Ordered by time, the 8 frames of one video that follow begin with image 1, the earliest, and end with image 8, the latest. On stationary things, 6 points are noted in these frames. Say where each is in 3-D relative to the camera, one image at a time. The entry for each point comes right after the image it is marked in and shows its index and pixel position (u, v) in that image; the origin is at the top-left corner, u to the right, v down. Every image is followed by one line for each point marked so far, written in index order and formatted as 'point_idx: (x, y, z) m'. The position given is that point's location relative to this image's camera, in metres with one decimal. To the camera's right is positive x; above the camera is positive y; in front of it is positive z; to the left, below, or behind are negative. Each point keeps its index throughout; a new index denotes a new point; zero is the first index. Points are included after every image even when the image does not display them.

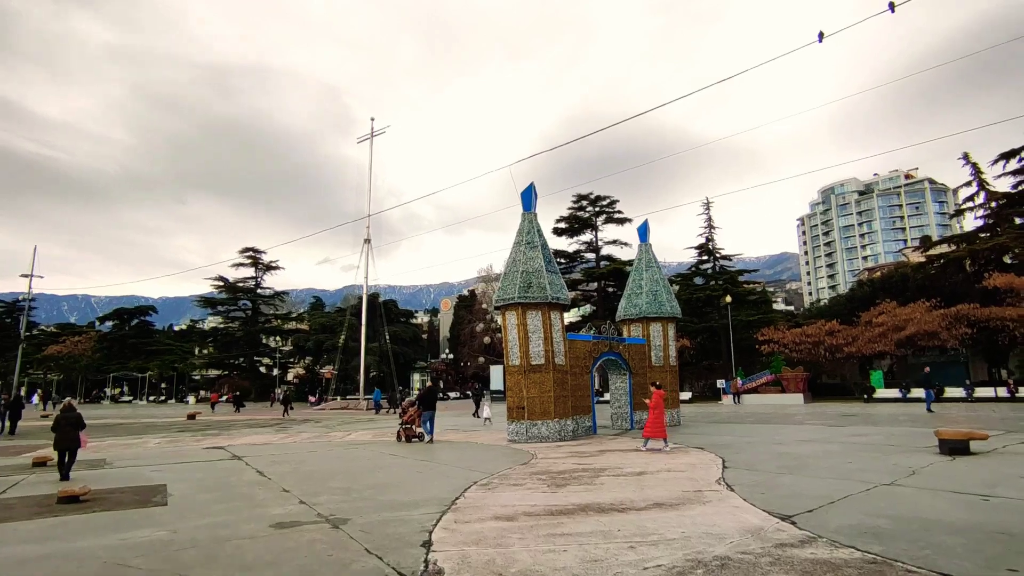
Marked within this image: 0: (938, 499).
0: (+5.5, -2.7, +7.7) m
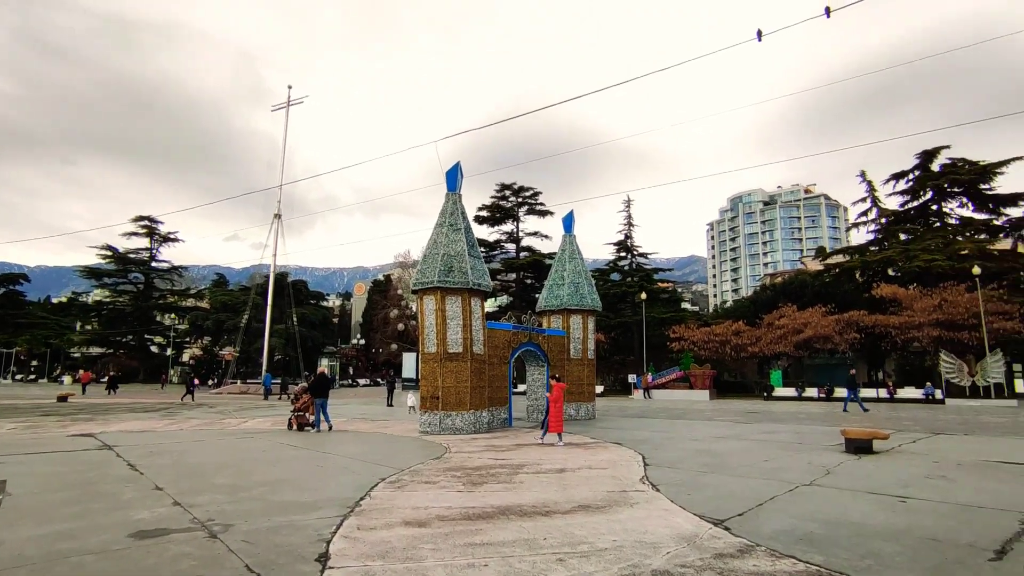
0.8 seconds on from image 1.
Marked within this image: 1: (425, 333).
0: (+4.4, -2.7, +7.7) m
1: (-2.4, -1.3, +16.4) m
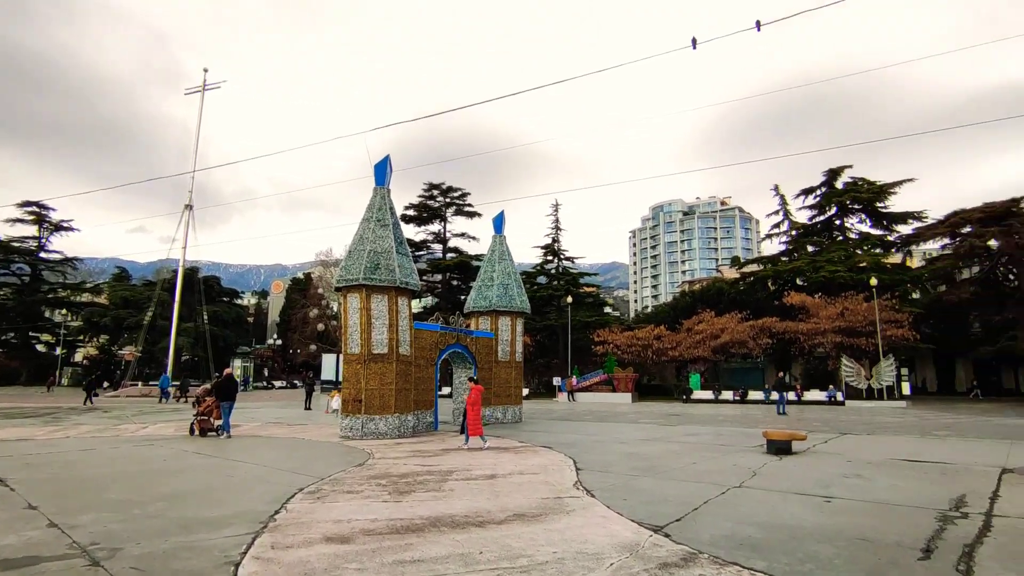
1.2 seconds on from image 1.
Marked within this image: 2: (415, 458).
0: (+3.6, -2.8, +7.7) m
1: (-4.2, -1.2, +15.6) m
2: (-1.8, -3.3, +11.6) m
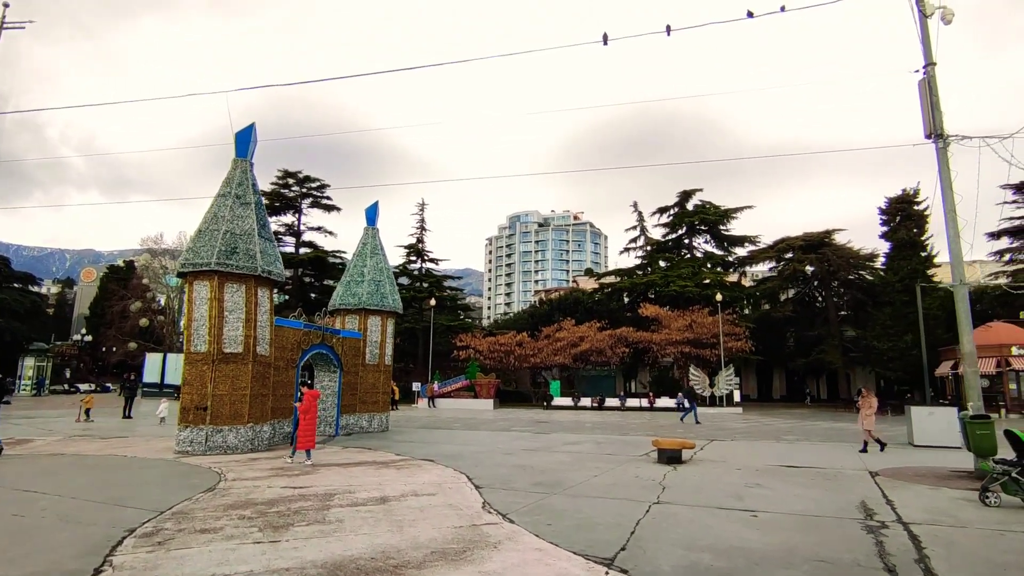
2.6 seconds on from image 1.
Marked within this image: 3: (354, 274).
0: (+2.5, -2.8, +7.2) m
1: (-6.9, -0.9, +13.0) m
2: (-3.7, -3.1, +9.7) m
3: (-5.2, +0.4, +19.6) m
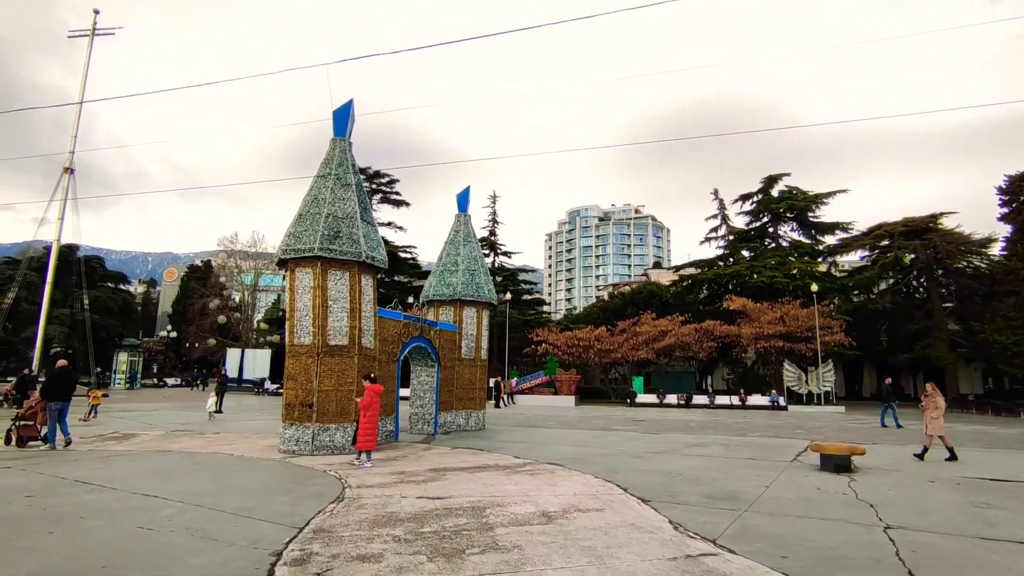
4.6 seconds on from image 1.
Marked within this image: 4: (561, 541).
0: (+4.5, -2.5, +5.5) m
1: (-4.4, -0.6, +12.1) m
2: (-1.4, -2.8, +8.6) m
3: (-2.0, +0.8, +18.6) m
4: (+0.4, -2.4, +5.7) m
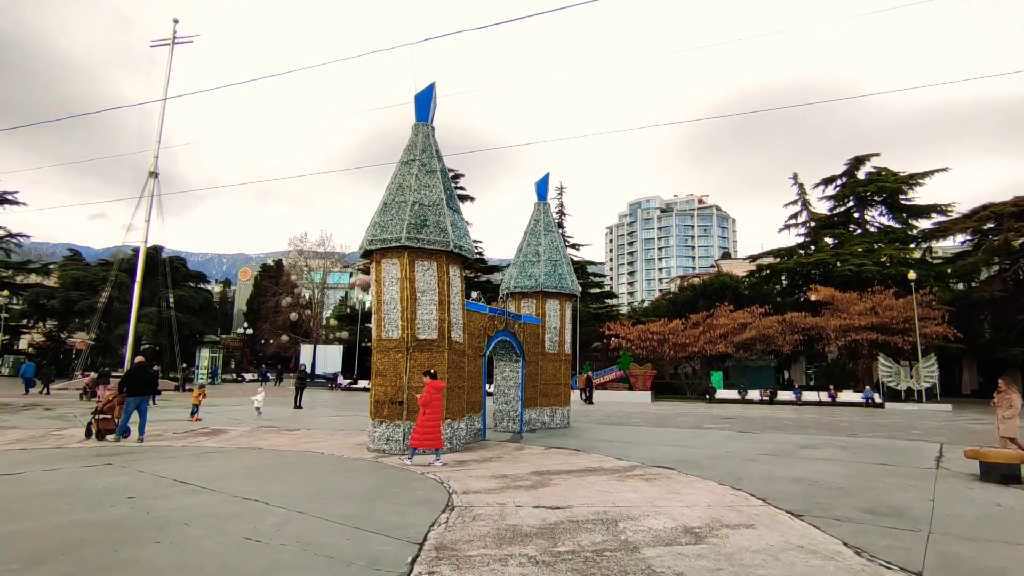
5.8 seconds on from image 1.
0: (+5.7, -2.2, +4.2) m
1: (-2.5, -0.5, +11.6) m
2: (+0.1, -2.6, +7.8) m
3: (+0.4, +1.0, +17.8) m
4: (+1.7, -2.2, +4.8) m
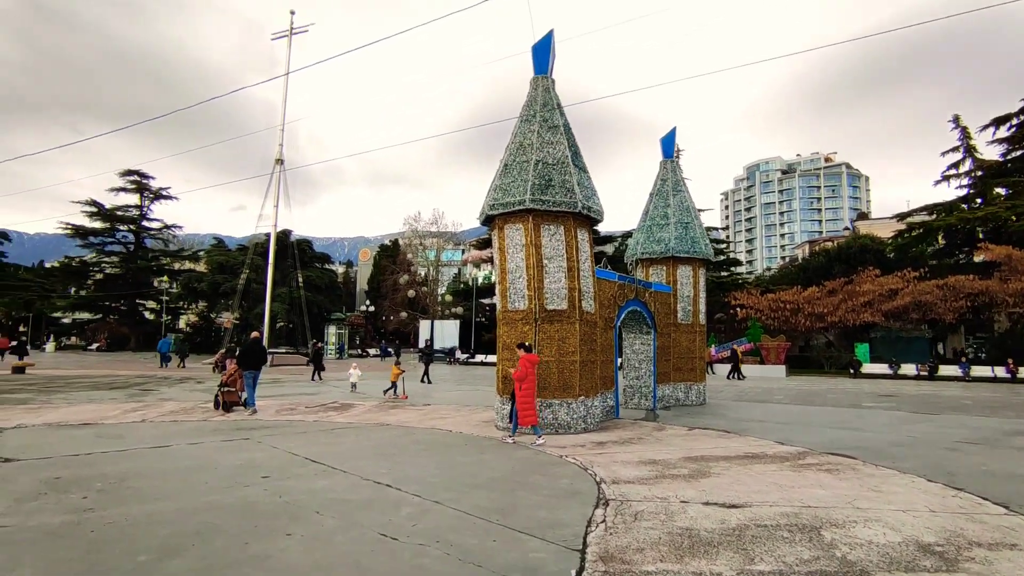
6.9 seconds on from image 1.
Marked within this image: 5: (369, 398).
0: (+6.7, -1.8, +2.1) m
1: (-0.1, +0.1, +10.8) m
2: (+1.9, -2.2, +6.7) m
3: (+3.9, +1.9, +16.3) m
4: (+2.9, -1.9, +3.4) m
5: (-4.1, -3.1, +17.0) m
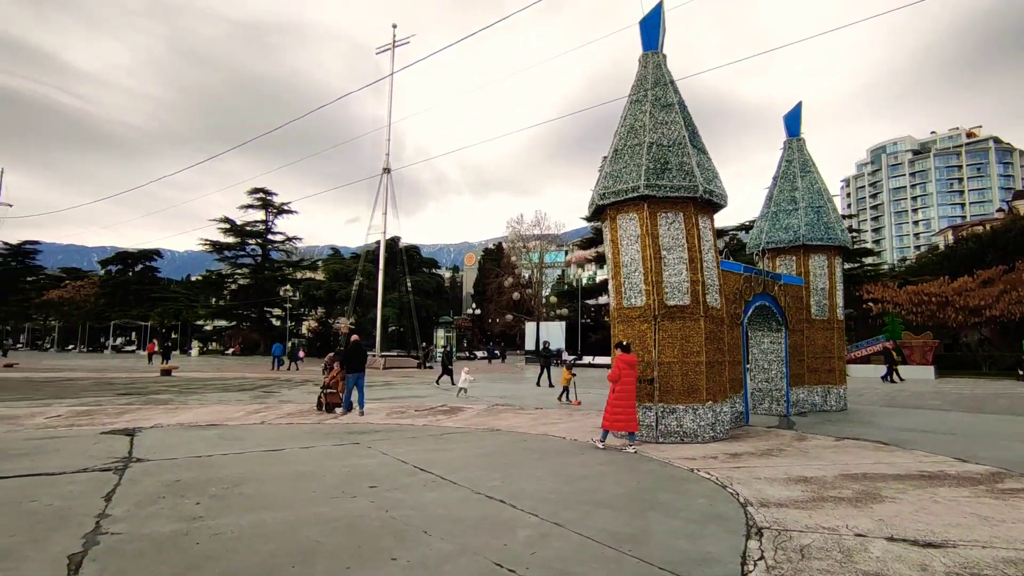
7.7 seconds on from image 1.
0: (+7.1, -1.5, +0.2) m
1: (+1.8, +0.2, +10.0) m
2: (+3.1, -2.0, +5.5) m
3: (+6.6, +2.1, +14.7) m
4: (+3.5, -1.7, +2.1) m
5: (-1.0, -3.1, +16.7) m
